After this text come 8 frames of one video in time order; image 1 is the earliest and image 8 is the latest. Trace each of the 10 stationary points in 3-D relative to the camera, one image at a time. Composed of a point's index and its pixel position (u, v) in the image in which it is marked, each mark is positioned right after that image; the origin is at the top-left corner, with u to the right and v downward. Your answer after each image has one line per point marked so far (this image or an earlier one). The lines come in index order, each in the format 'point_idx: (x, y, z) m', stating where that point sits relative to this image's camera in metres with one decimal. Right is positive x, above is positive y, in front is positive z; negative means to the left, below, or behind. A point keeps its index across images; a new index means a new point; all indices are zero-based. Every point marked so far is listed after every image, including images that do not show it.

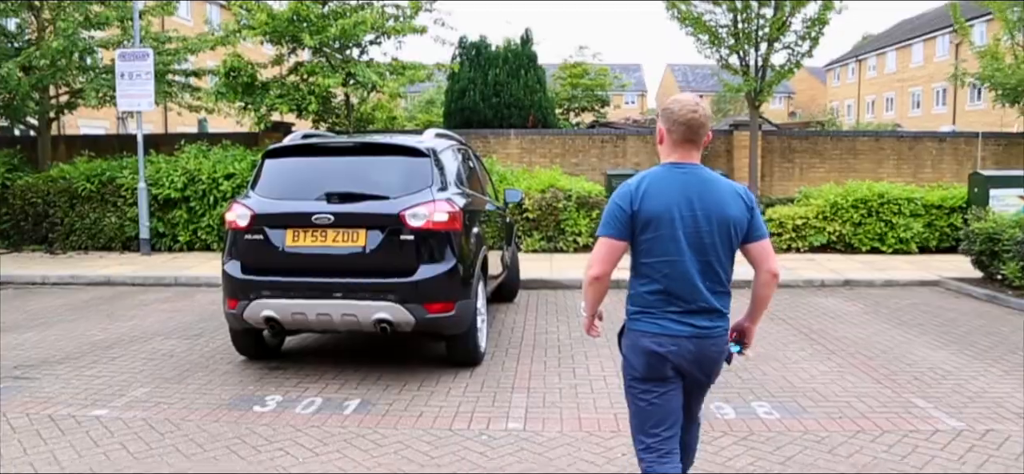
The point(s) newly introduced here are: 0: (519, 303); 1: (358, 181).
0: (+0.1, -0.7, +8.8) m
1: (-1.1, +0.4, +5.5) m
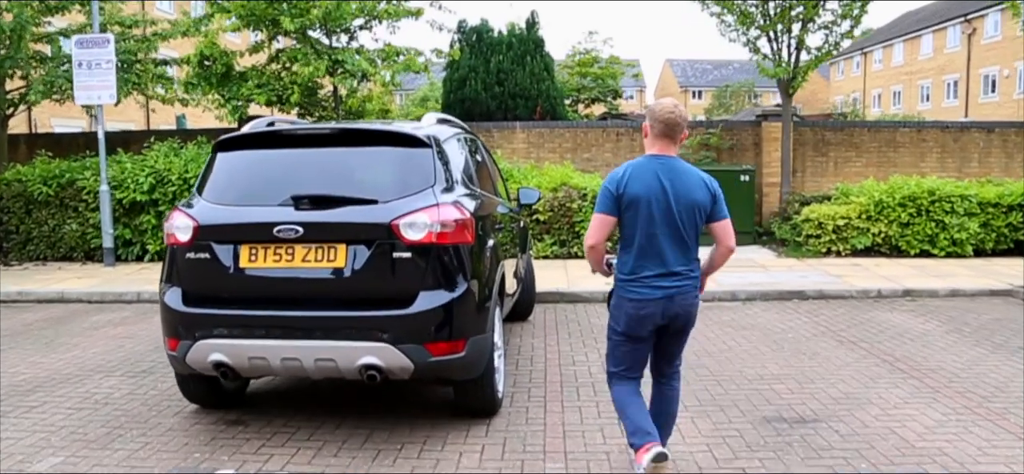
0: (+0.2, -0.8, +7.5) m
1: (-0.9, +0.3, +4.1) m
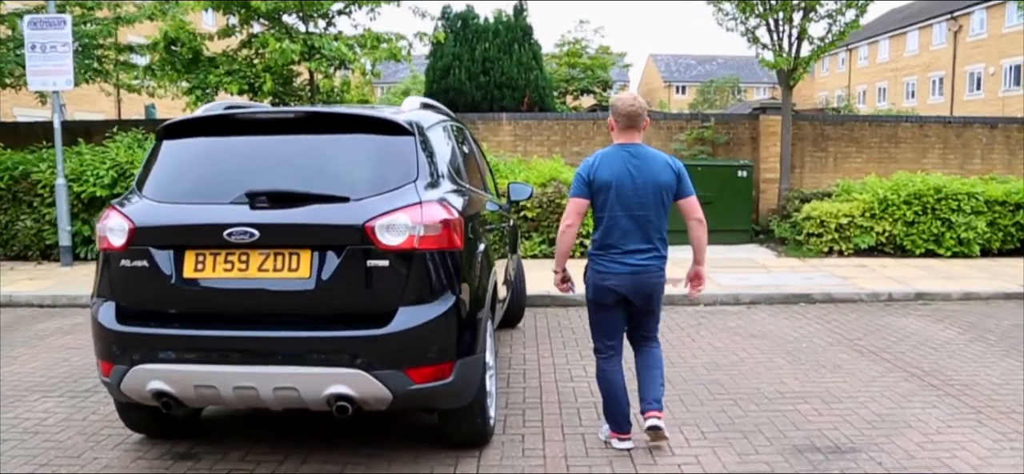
0: (+0.1, -0.8, +6.9) m
1: (-0.9, +0.3, +3.5) m
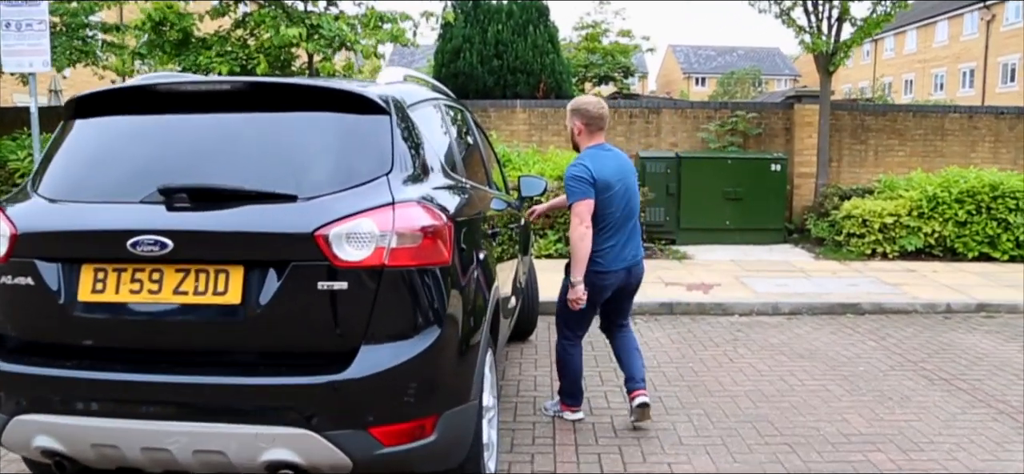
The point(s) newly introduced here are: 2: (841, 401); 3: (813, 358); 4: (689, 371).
0: (+0.2, -0.8, +6.1) m
1: (-0.9, +0.2, +2.7) m
2: (+1.9, -0.9, +4.6) m
3: (+2.1, -0.8, +5.6) m
4: (+1.2, -0.9, +5.3) m
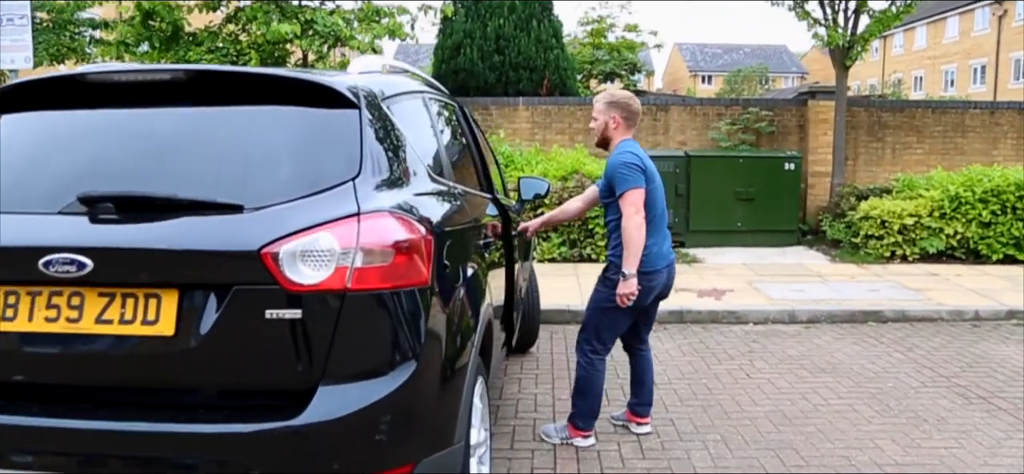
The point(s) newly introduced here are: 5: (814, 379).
0: (+0.2, -0.8, +5.7) m
1: (-0.9, +0.2, +2.3) m
2: (+1.9, -1.0, +4.2) m
3: (+2.1, -0.9, +5.2) m
4: (+1.2, -0.9, +4.8) m
5: (+1.9, -0.9, +5.1) m
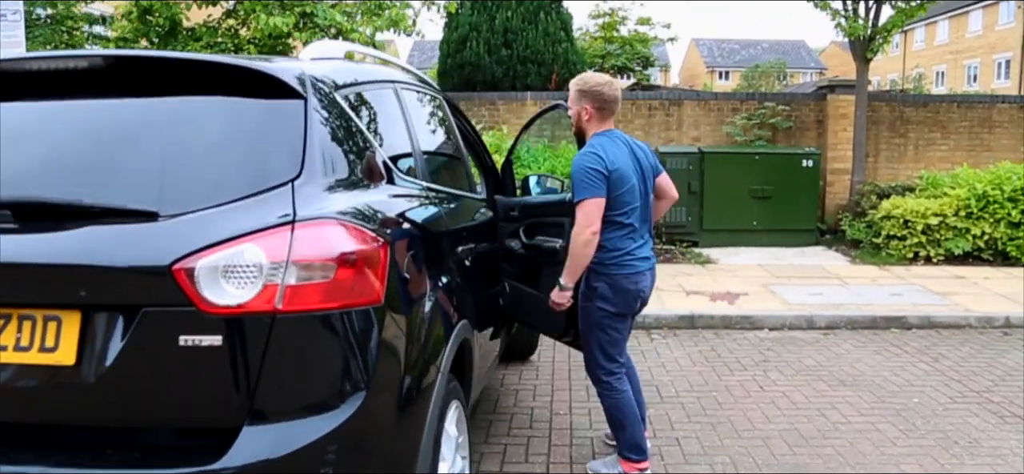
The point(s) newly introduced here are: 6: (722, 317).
0: (+0.2, -0.8, +5.3) m
1: (-1.0, +0.2, +2.0) m
2: (+1.9, -1.0, +3.9) m
3: (+2.1, -0.9, +4.9) m
4: (+1.1, -0.9, +4.5) m
5: (+1.9, -0.9, +4.7) m
6: (+1.7, -0.6, +6.4) m
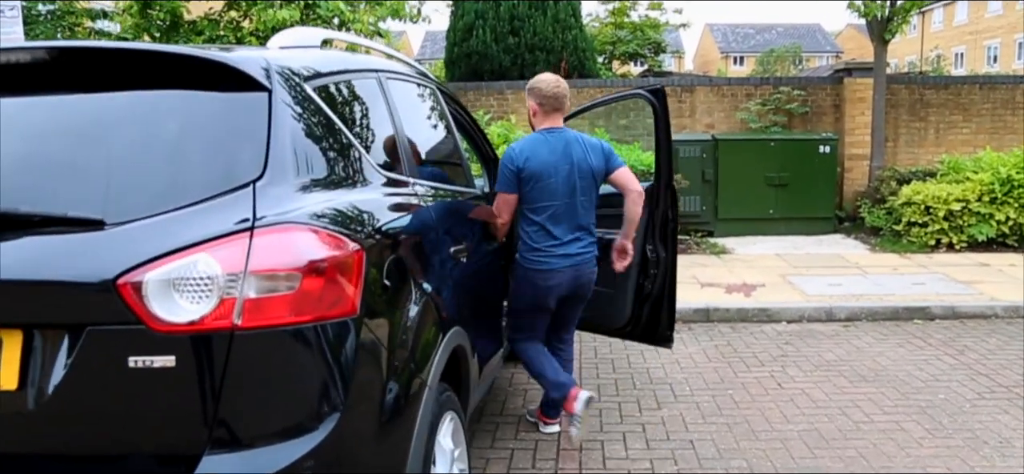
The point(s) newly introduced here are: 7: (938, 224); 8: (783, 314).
0: (+0.2, -0.8, +5.2) m
1: (-1.0, +0.1, +1.8) m
2: (+1.9, -1.0, +3.7) m
3: (+2.1, -0.8, +4.6) m
4: (+1.2, -0.9, +4.3) m
5: (+1.9, -0.9, +4.5) m
6: (+1.8, -0.6, +6.2) m
7: (+4.5, +0.1, +8.5) m
8: (+2.1, -0.6, +6.2) m
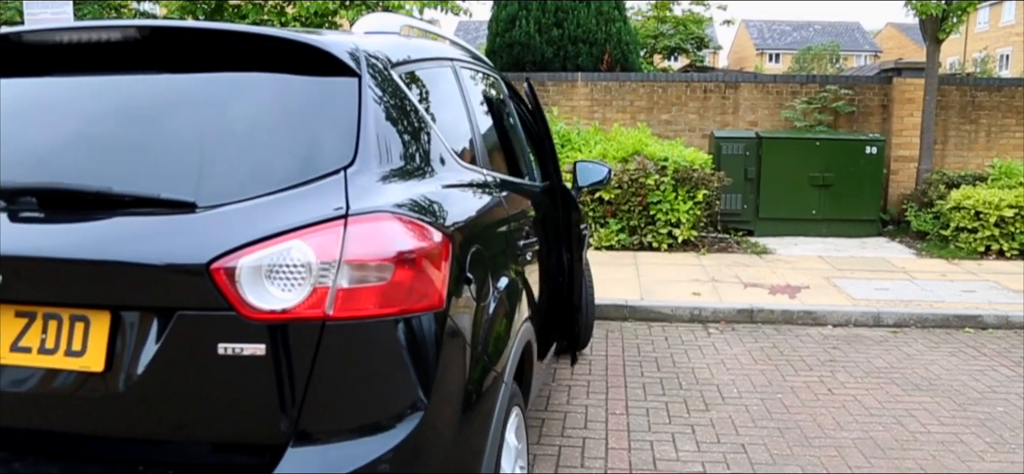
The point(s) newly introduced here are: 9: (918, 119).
0: (+0.5, -0.8, +5.1) m
1: (-0.8, +0.2, +1.8) m
2: (+2.1, -1.0, +3.6) m
3: (+2.4, -0.9, +4.5) m
4: (+1.4, -0.9, +4.2) m
5: (+2.2, -0.9, +4.4) m
6: (+2.1, -0.6, +6.1) m
7: (+4.9, +0.1, +8.3) m
8: (+2.4, -0.6, +6.1) m
9: (+4.8, +1.4, +9.4) m
